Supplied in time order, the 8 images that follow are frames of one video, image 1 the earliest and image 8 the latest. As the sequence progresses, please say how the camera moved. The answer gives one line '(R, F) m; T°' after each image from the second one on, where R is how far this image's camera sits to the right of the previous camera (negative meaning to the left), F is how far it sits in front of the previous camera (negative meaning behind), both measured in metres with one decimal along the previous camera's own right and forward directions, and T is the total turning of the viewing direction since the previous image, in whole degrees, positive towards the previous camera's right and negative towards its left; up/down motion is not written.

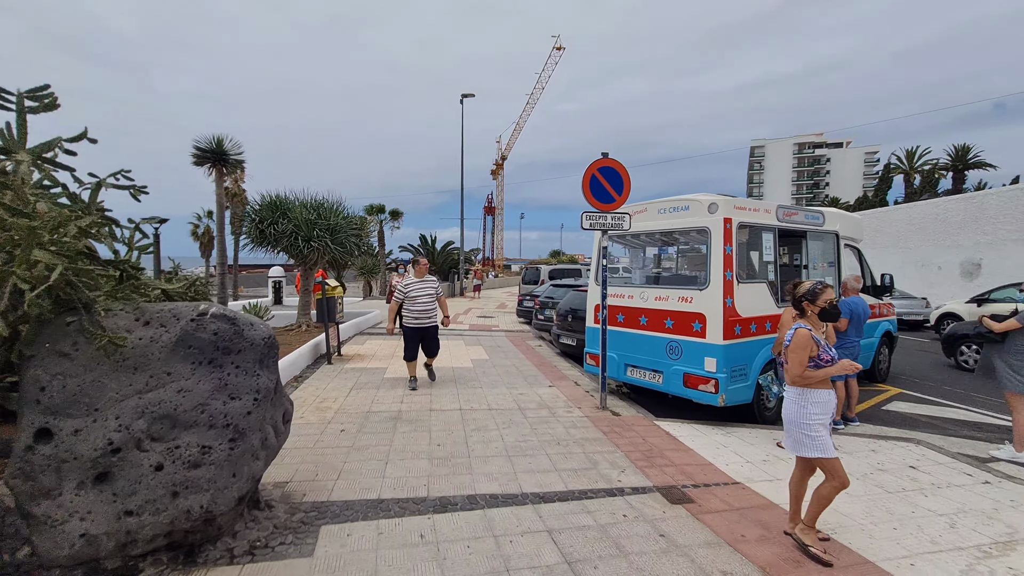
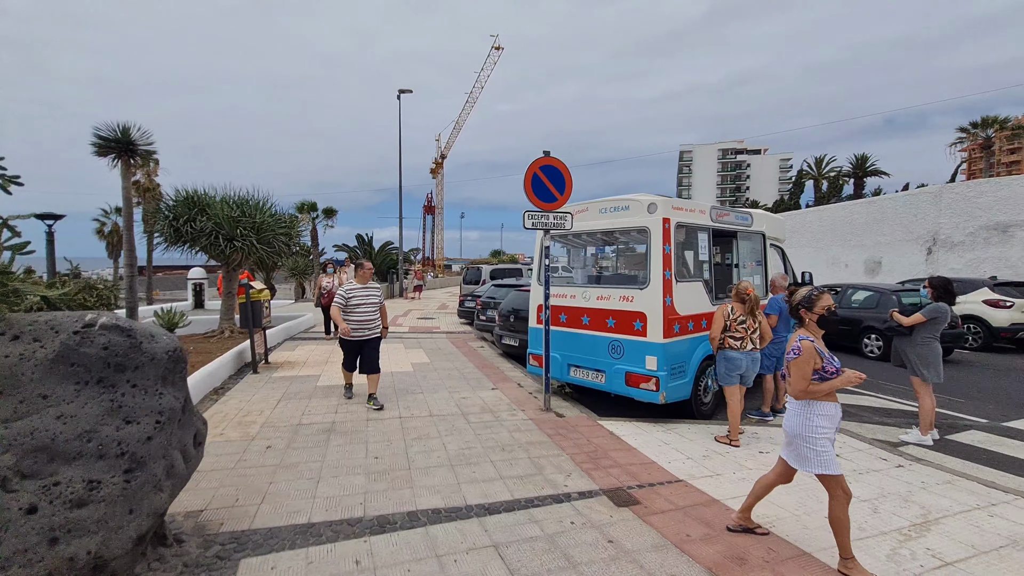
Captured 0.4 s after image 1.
(0.0, +0.2) m; +7°
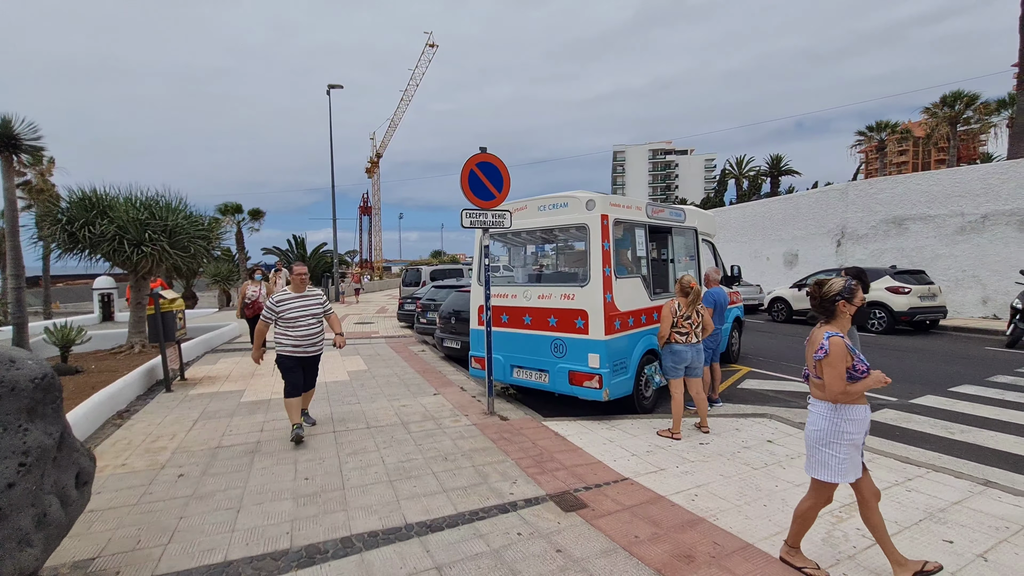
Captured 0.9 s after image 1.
(0.0, +0.2) m; +7°
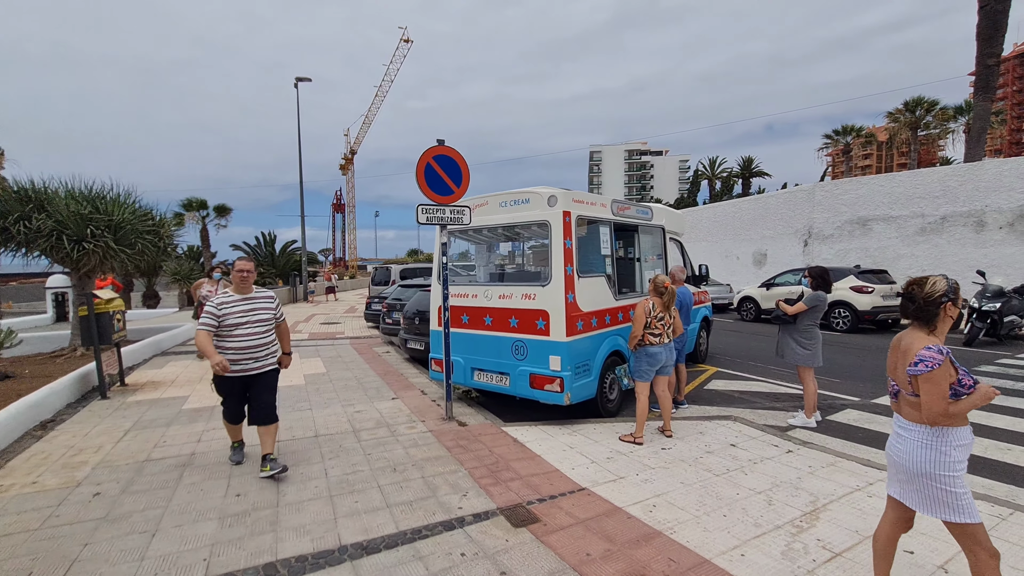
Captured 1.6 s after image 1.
(+0.2, +0.2) m; +3°
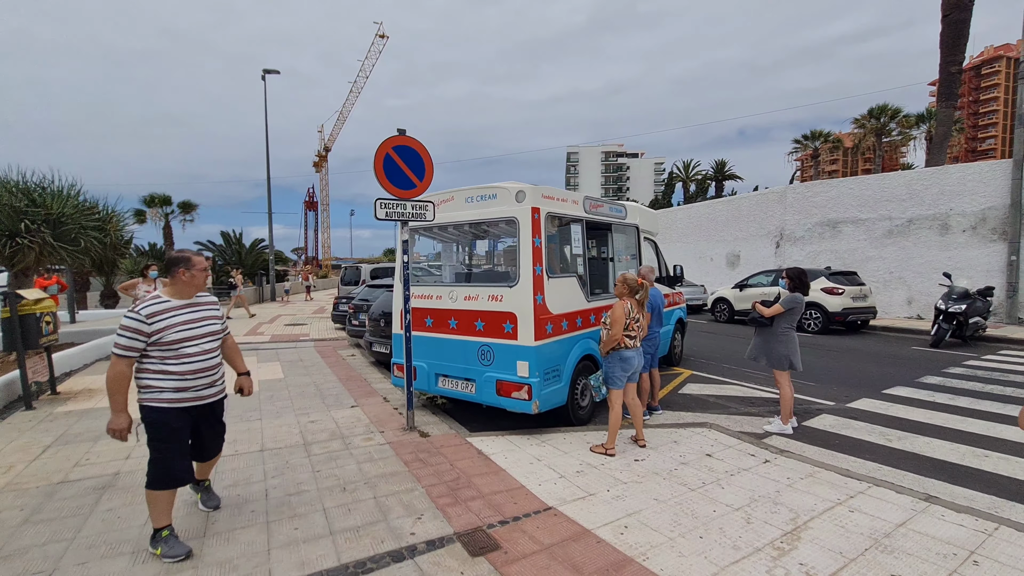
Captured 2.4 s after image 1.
(+0.1, +0.3) m; +3°
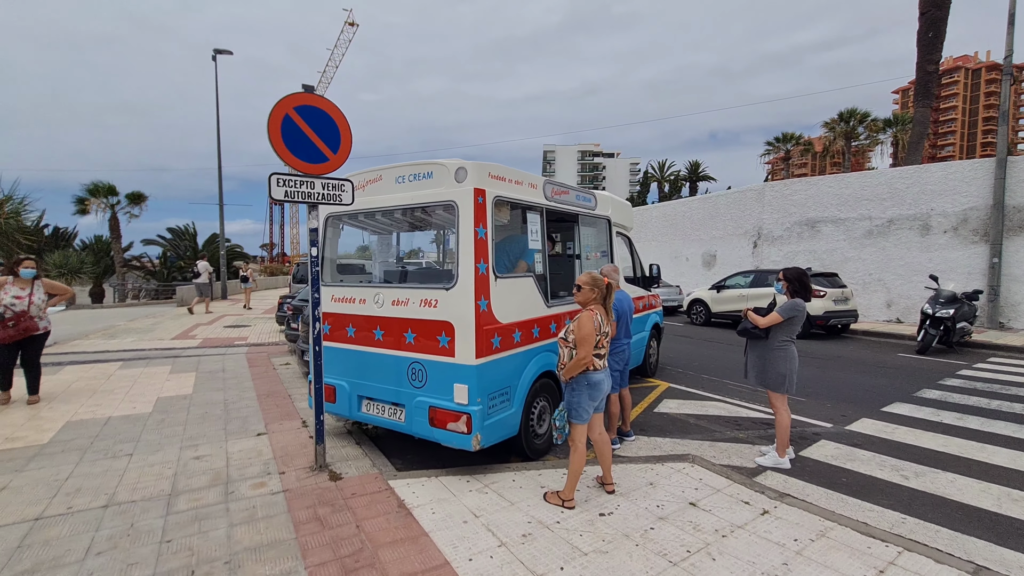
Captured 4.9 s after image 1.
(+0.3, +1.0) m; +3°
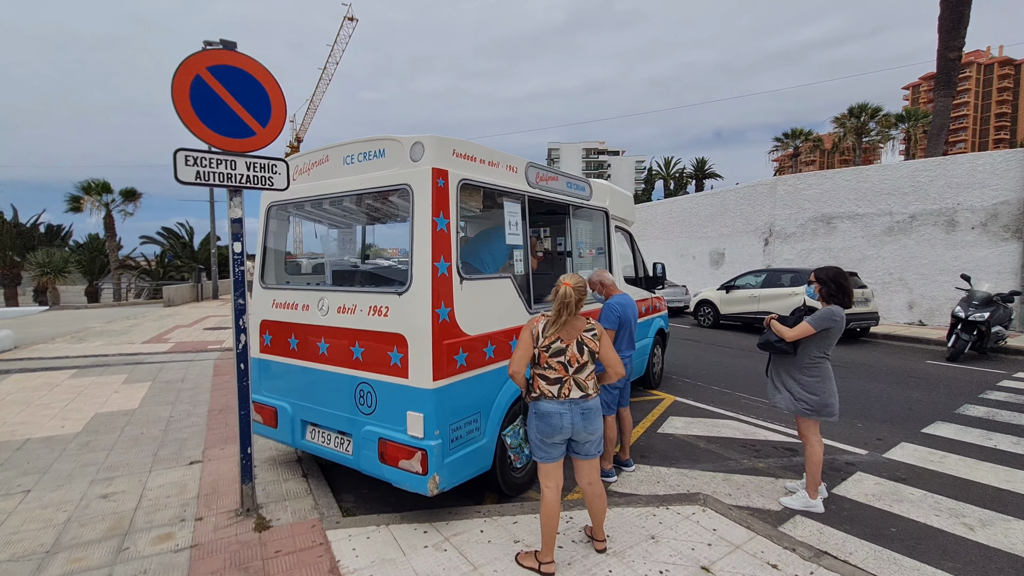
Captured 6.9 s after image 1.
(+0.2, +0.8) m; -1°
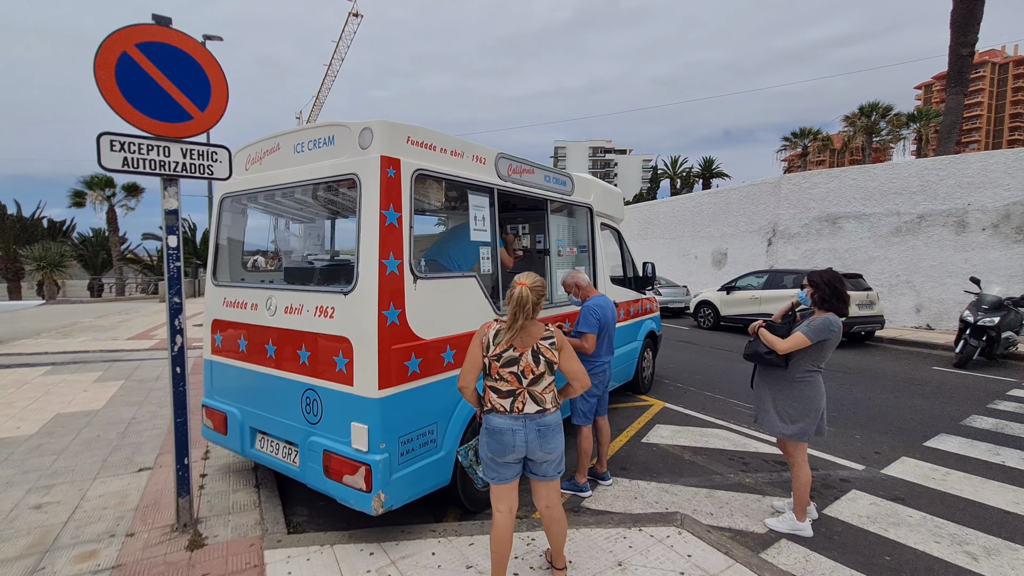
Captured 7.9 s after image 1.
(+0.3, +0.3) m; -1°
